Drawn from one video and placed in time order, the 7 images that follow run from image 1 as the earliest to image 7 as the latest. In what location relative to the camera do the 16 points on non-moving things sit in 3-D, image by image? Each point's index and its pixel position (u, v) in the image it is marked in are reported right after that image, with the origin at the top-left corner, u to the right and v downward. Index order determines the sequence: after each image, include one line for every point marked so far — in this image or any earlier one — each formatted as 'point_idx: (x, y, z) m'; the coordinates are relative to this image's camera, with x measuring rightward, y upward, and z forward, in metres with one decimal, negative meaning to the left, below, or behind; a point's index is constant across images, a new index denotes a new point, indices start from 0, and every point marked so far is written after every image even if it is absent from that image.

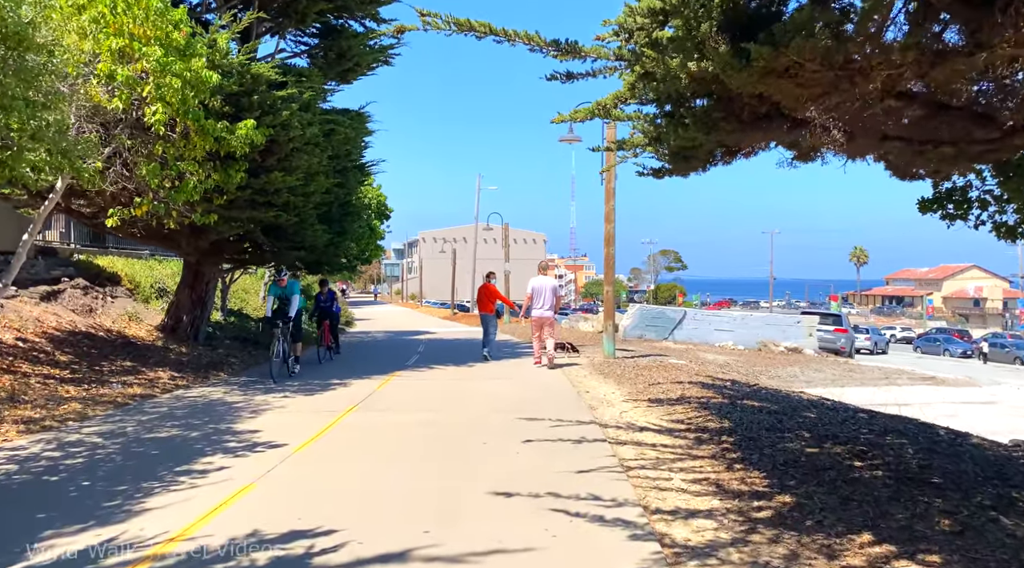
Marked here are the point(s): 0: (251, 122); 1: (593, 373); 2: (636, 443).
0: (-3.5, +2.2, +10.7) m
1: (+1.4, -1.5, +13.1) m
2: (+1.2, -1.5, +7.4) m
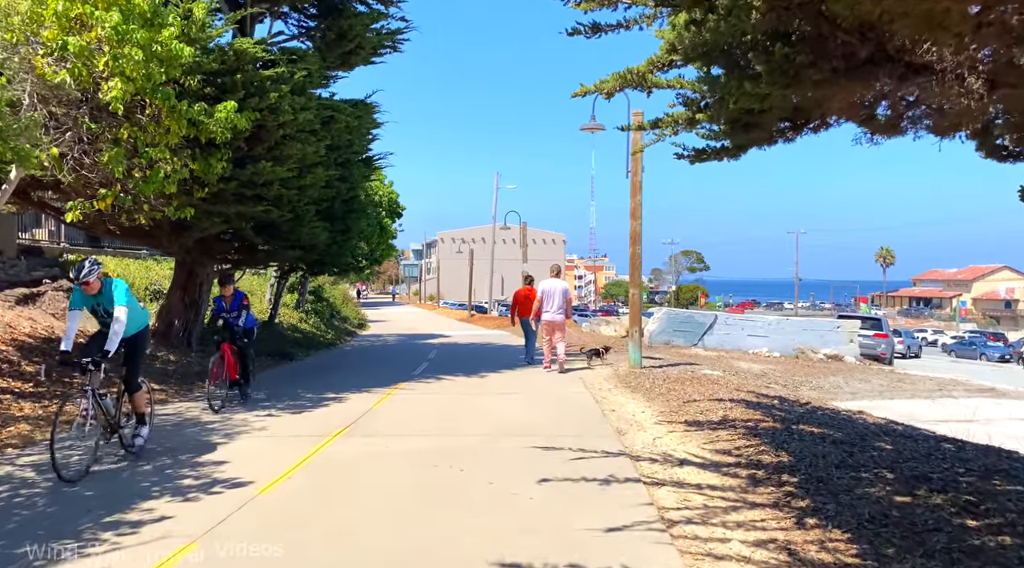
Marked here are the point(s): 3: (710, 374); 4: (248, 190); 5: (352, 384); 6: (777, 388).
0: (-3.3, +2.1, +9.5) m
1: (+1.6, -1.5, +11.7) m
2: (+1.3, -1.5, +6.1) m
3: (+3.3, -1.5, +13.4) m
4: (-3.7, +1.3, +11.0) m
5: (-2.6, -1.6, +12.9) m
6: (+4.7, -1.8, +14.0) m
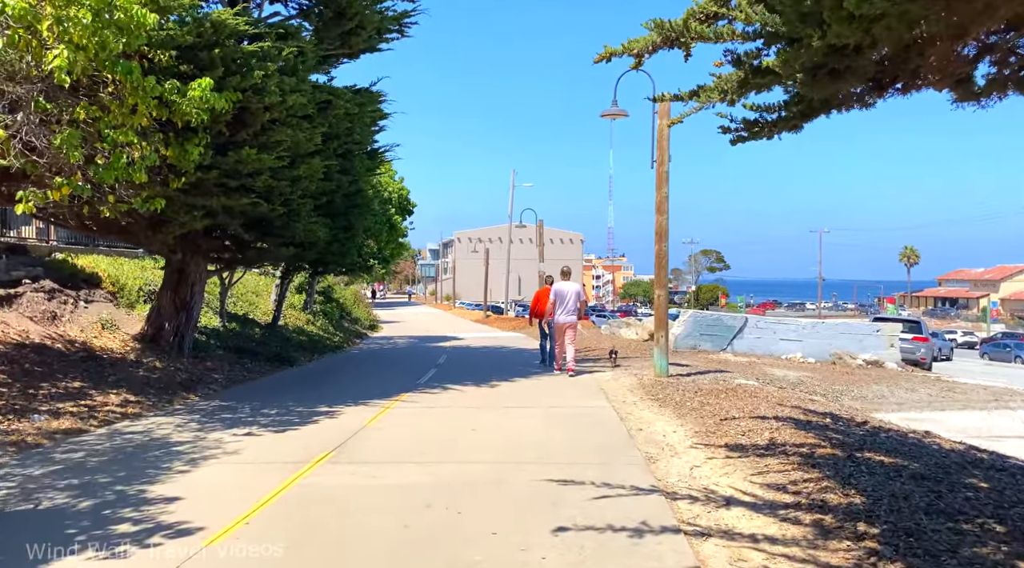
0: (-3.2, +2.1, +8.4) m
1: (+1.8, -1.5, +10.5) m
2: (+1.3, -1.5, +4.9) m
3: (+3.6, -1.5, +12.1) m
4: (-3.5, +1.3, +9.9) m
5: (-2.4, -1.6, +11.8) m
6: (+4.9, -1.8, +12.7) m
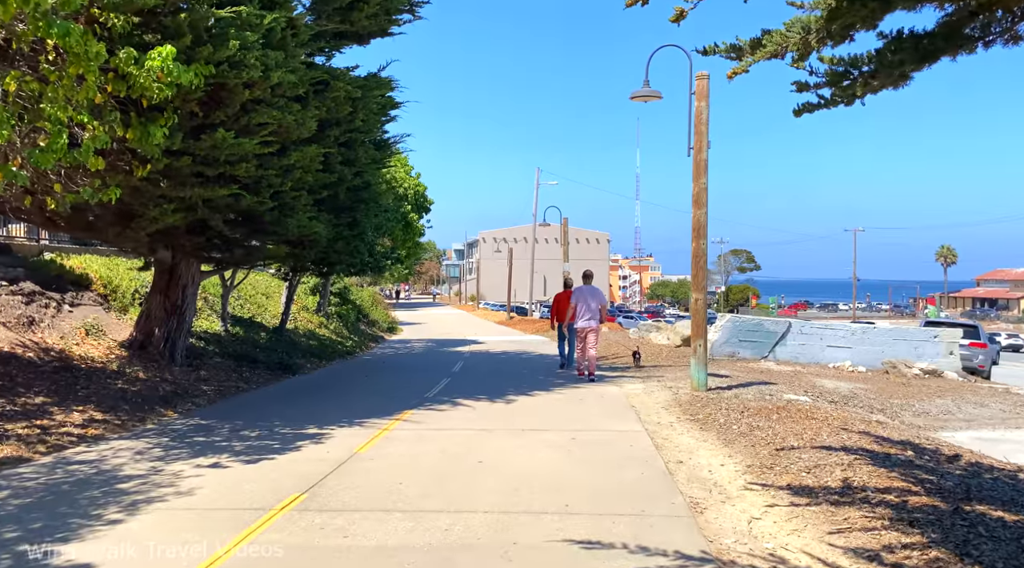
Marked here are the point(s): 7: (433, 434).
0: (-3.1, +2.1, +7.1) m
1: (+2.0, -1.6, +9.1) m
2: (+1.3, -1.6, +3.5) m
3: (+3.8, -1.6, +10.6) m
4: (-3.3, +1.2, +8.7) m
5: (-2.1, -1.6, +10.5) m
6: (+5.2, -1.9, +11.2) m
7: (-0.8, -1.6, +8.3) m
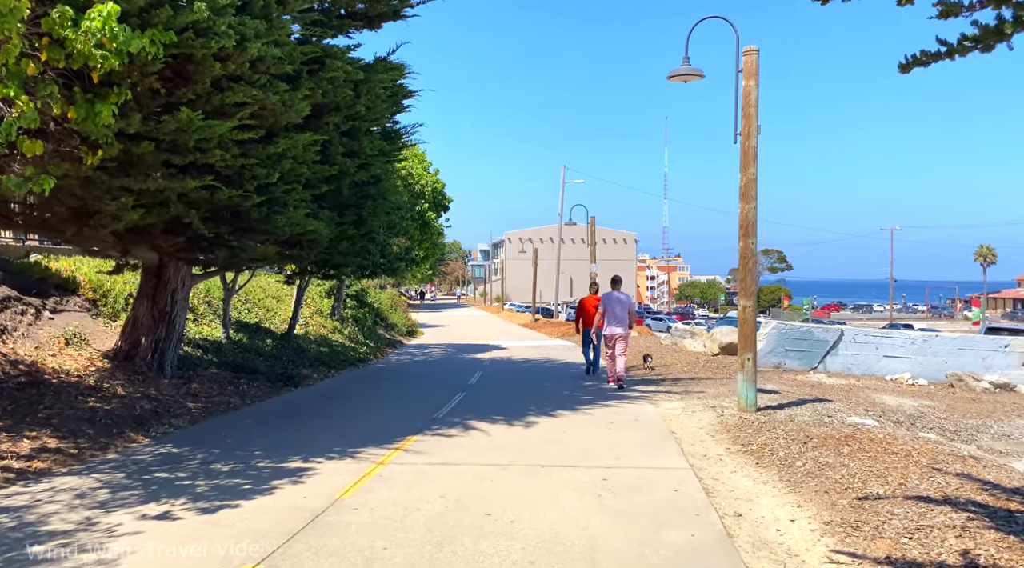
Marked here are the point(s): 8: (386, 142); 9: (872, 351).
0: (-2.9, +2.0, +5.9) m
1: (+2.2, -1.6, +7.7) m
2: (+1.3, -1.6, +2.1) m
3: (+4.0, -1.6, +9.1) m
4: (-3.1, +1.2, +7.4) m
5: (-1.9, -1.7, +9.2) m
6: (+5.4, -1.9, +9.7) m
7: (-0.7, -1.6, +7.0) m
8: (-2.2, +2.4, +13.5) m
9: (+6.8, -1.3, +15.0) m
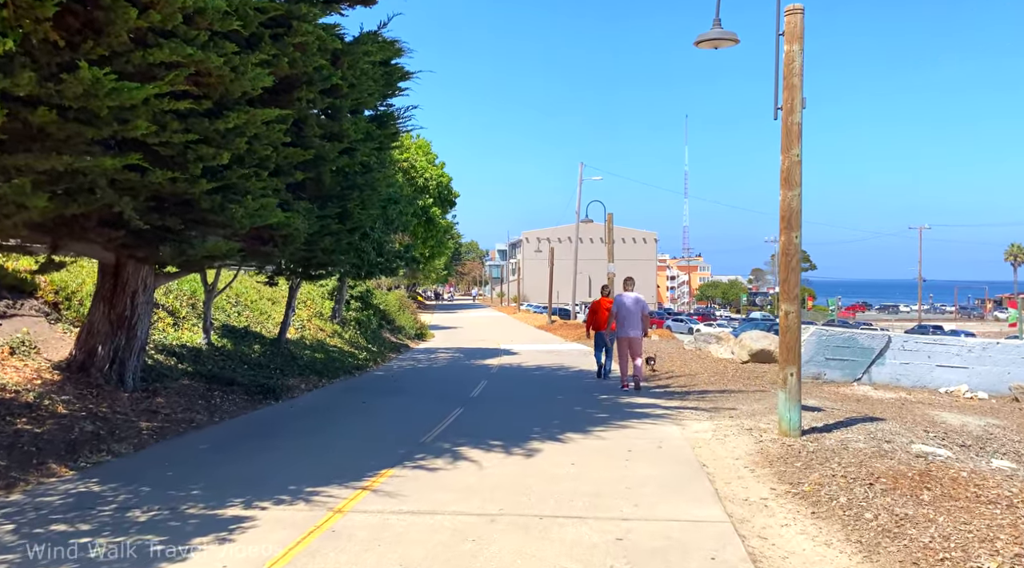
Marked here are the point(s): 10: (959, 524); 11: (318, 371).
0: (-3.0, +2.0, +4.4) m
1: (+2.1, -1.6, +6.1) m
2: (+1.1, -1.7, +0.6) m
3: (+4.0, -1.7, +7.6) m
4: (-3.2, +1.2, +6.0) m
5: (-1.9, -1.7, +7.7) m
6: (+5.4, -1.9, +8.0) m
7: (-0.7, -1.7, +5.5) m
8: (-2.1, +2.4, +12.0) m
9: (+6.9, -1.3, +13.4) m
10: (+3.0, -1.6, +5.2) m
11: (-3.8, -1.7, +15.7) m
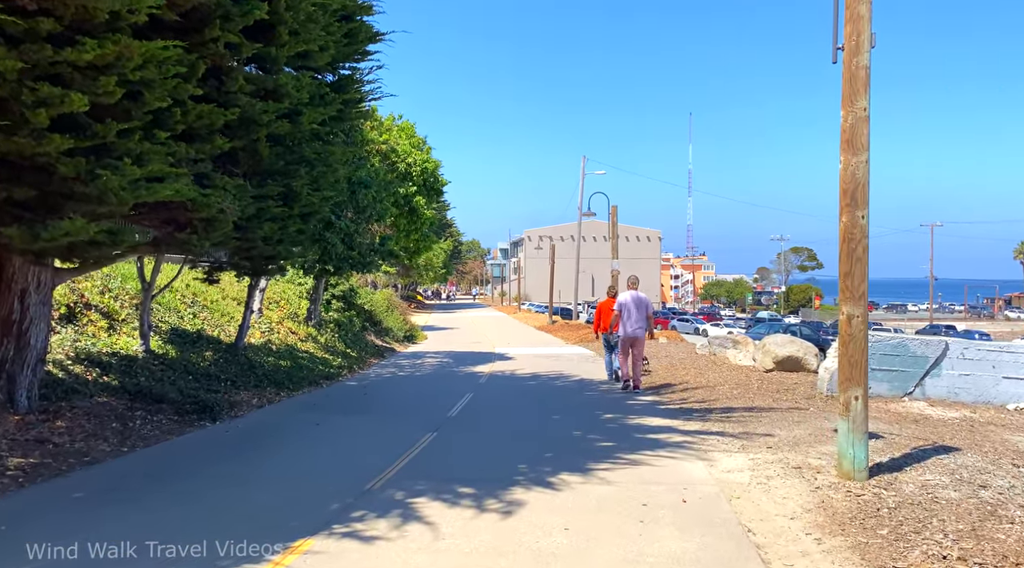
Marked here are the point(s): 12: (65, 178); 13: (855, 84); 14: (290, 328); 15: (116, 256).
0: (-3.3, +2.1, +2.4) m
1: (+1.9, -1.6, +4.0) m
2: (+0.9, -1.6, -1.5) m
3: (+3.8, -1.6, +5.4) m
4: (-3.4, +1.2, +3.9) m
5: (-2.1, -1.7, +5.7) m
6: (+5.2, -1.9, +5.9) m
7: (-0.9, -1.6, +3.4) m
8: (-2.3, +2.4, +10.0) m
9: (+6.8, -1.2, +11.3) m
10: (+2.7, -1.5, +3.1) m
11: (-4.0, -1.7, +13.6) m
12: (-3.3, +0.8, +5.8) m
13: (+2.9, +1.7, +6.6) m
14: (-5.2, -1.0, +18.6) m
15: (-3.8, +0.3, +7.6) m
